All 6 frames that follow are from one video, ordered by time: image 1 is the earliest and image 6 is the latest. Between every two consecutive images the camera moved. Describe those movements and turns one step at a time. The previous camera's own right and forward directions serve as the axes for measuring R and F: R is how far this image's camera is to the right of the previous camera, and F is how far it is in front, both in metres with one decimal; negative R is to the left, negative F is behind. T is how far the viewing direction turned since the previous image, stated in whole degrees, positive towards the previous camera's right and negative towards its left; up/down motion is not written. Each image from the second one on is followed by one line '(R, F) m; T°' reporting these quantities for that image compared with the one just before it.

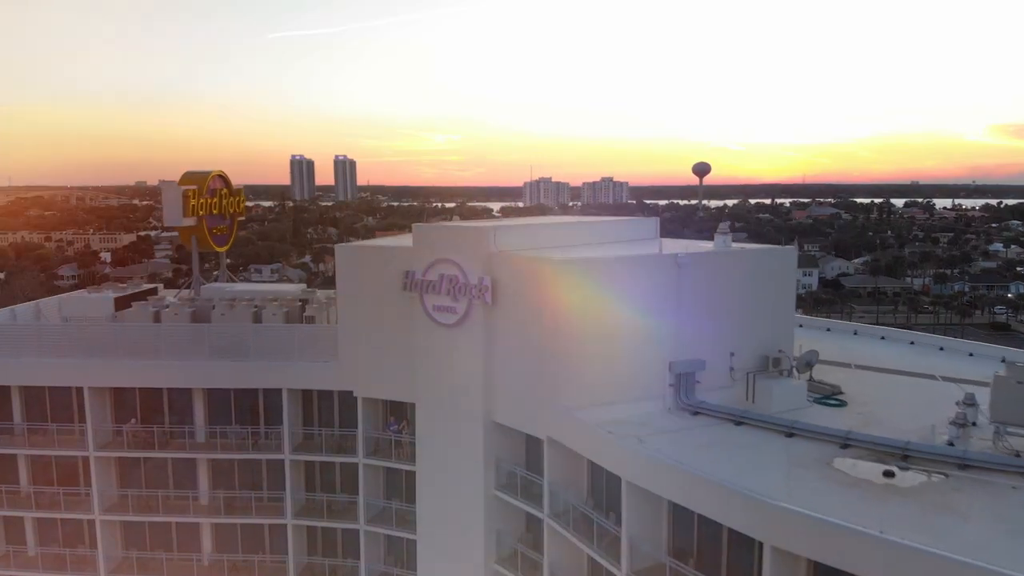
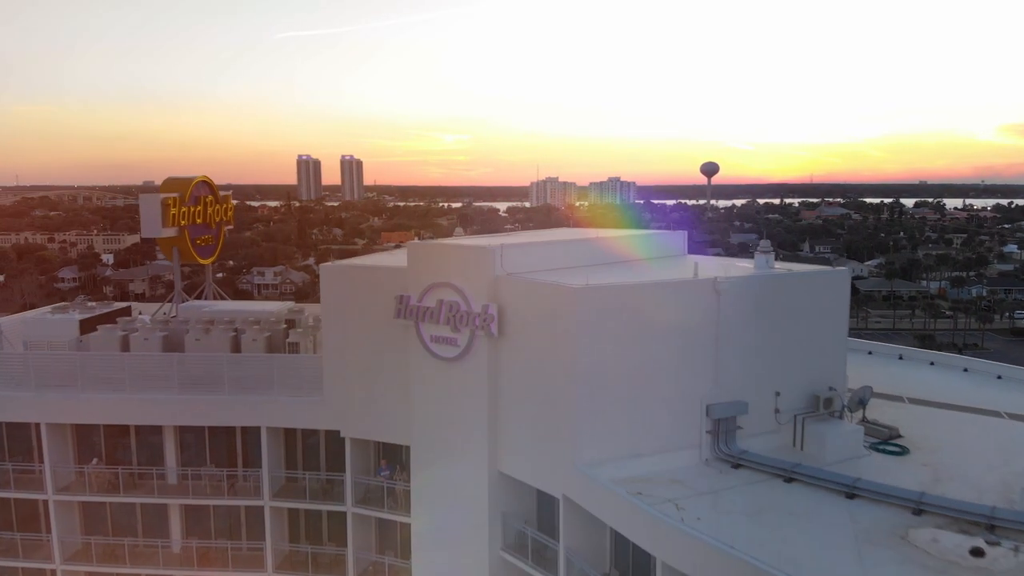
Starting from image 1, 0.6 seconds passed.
(0.0, +0.9) m; -1°
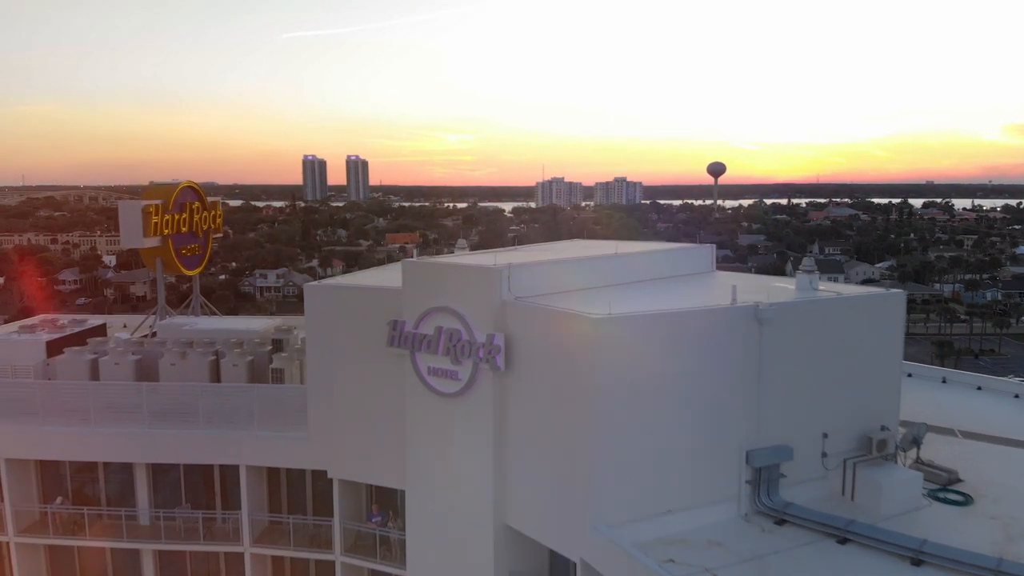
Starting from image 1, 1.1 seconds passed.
(0.0, +0.7) m; 0°
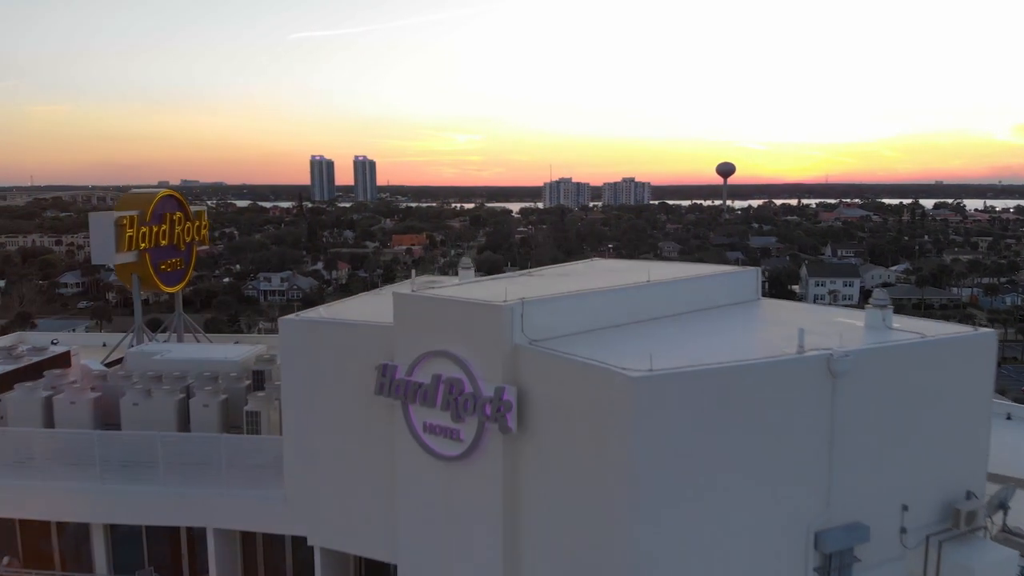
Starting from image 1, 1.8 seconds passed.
(0.0, +0.8) m; -1°
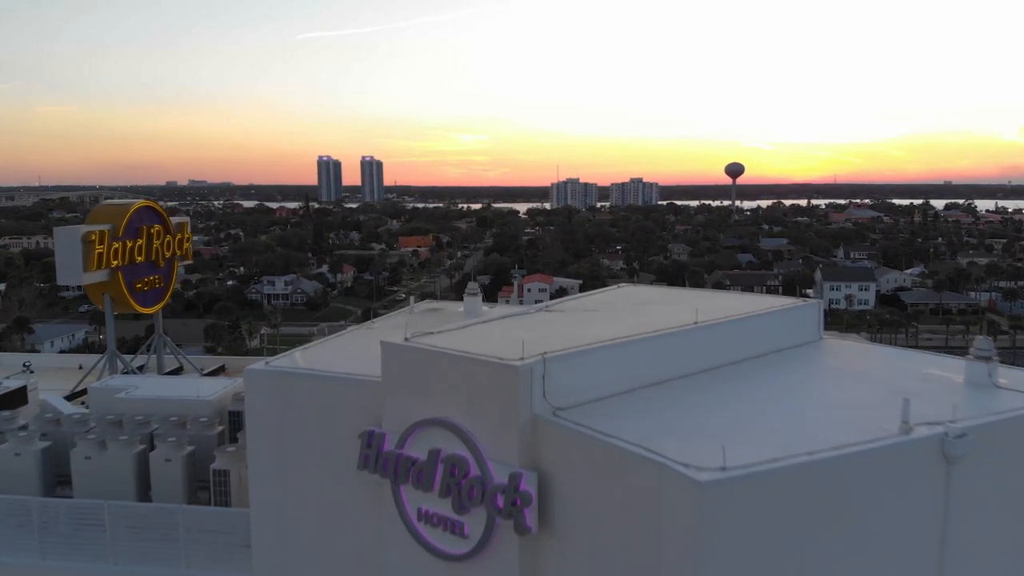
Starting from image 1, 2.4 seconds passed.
(-0.1, +0.8) m; -1°
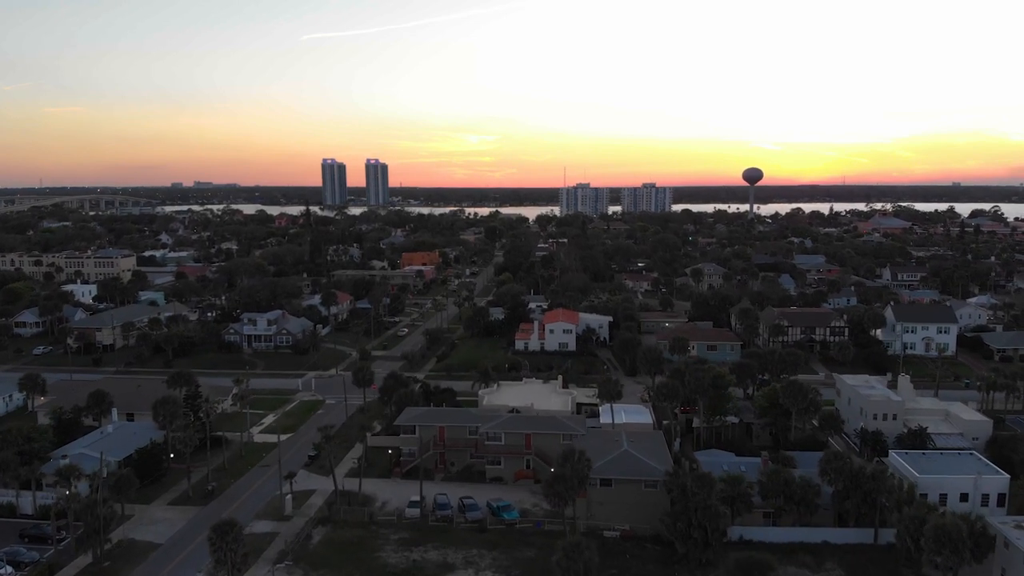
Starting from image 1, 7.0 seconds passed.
(-0.7, +5.8) m; 0°
